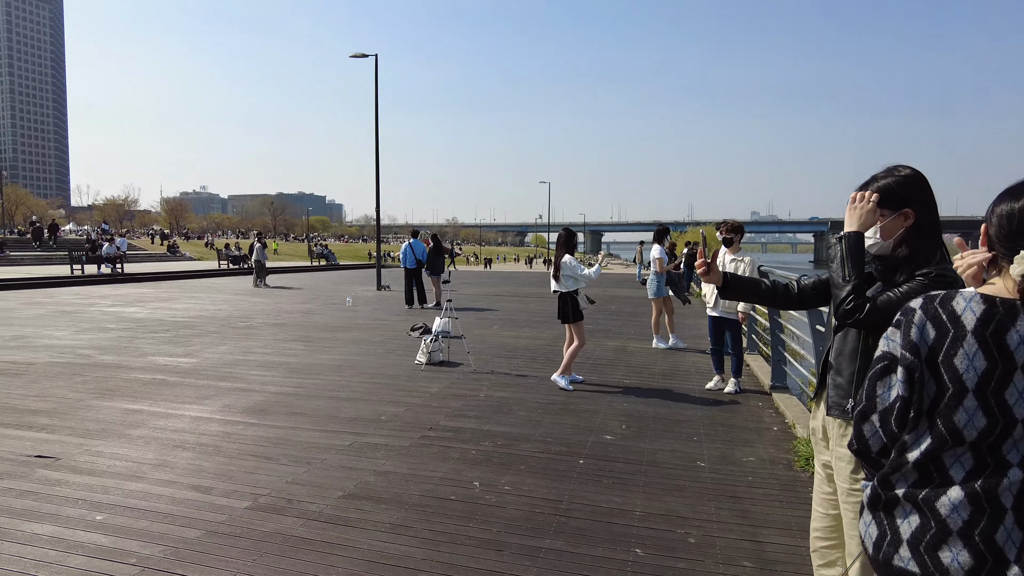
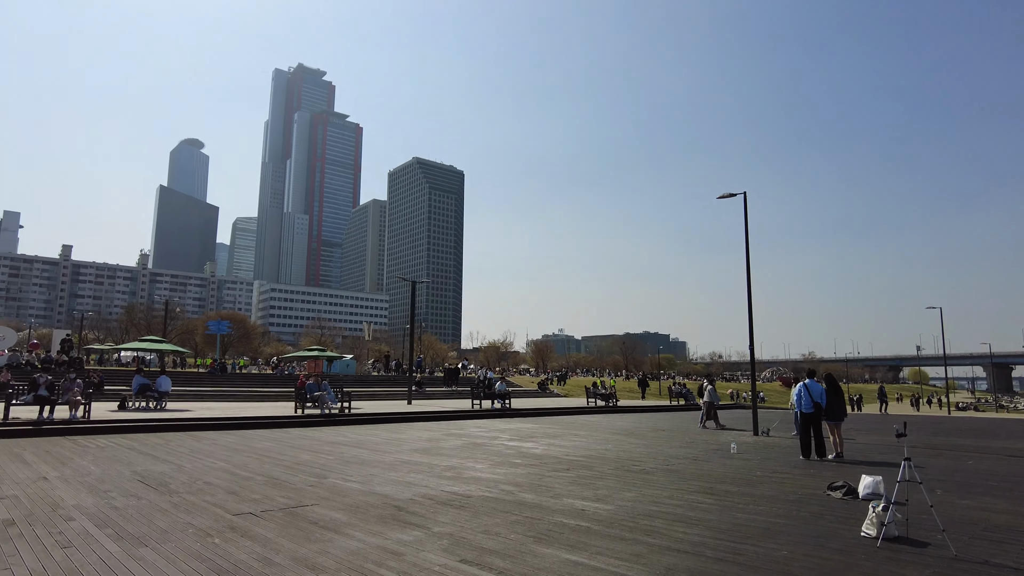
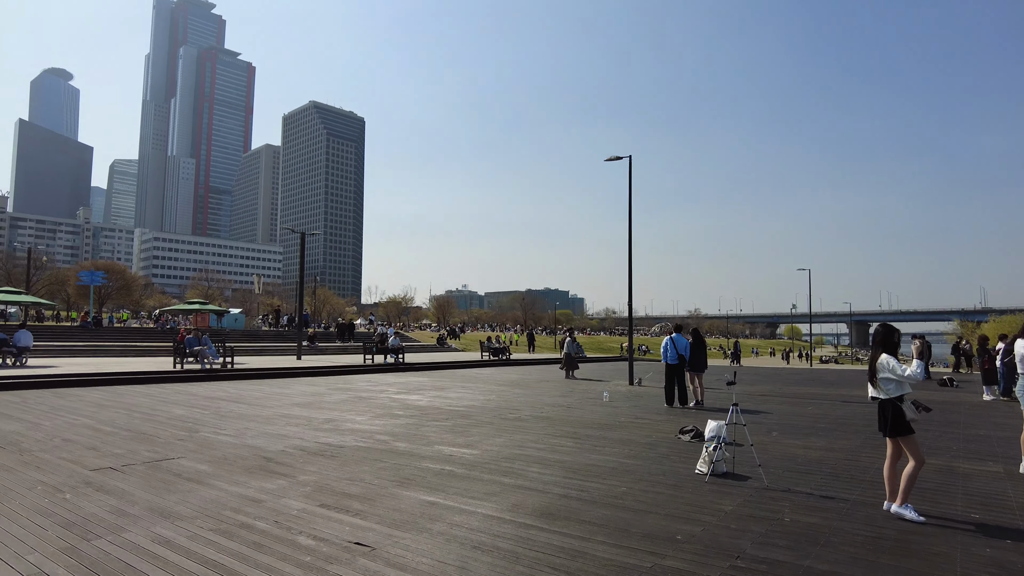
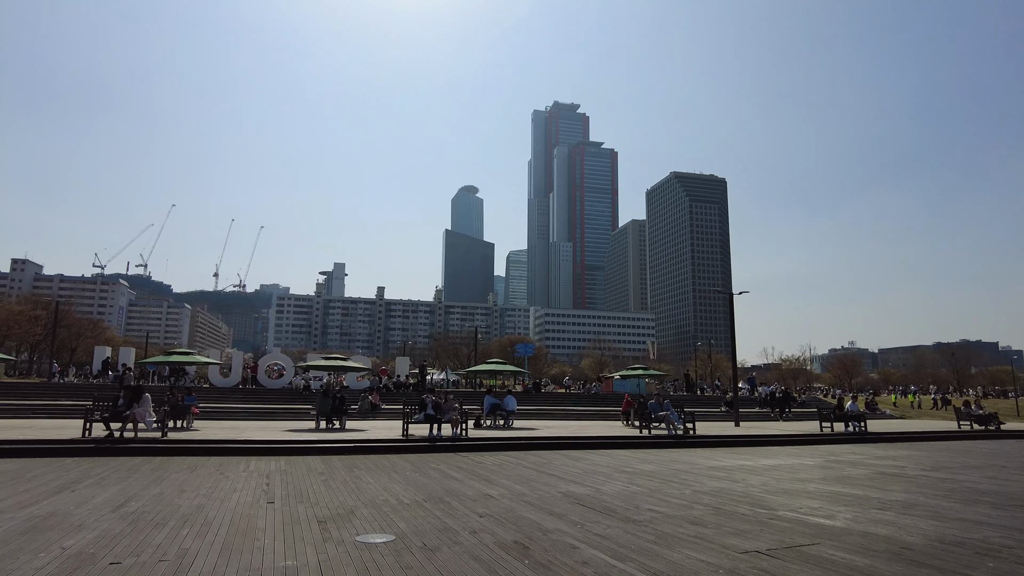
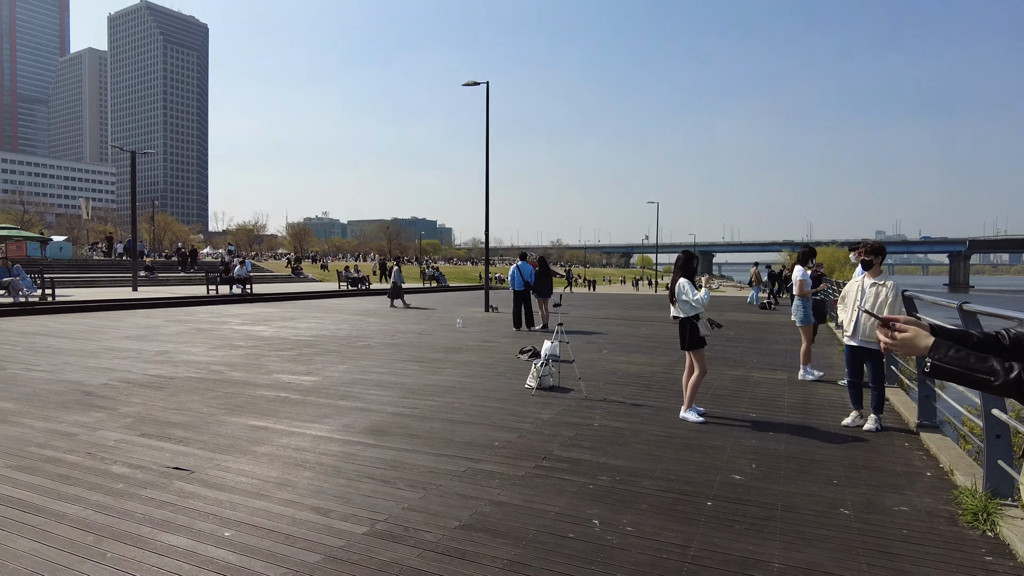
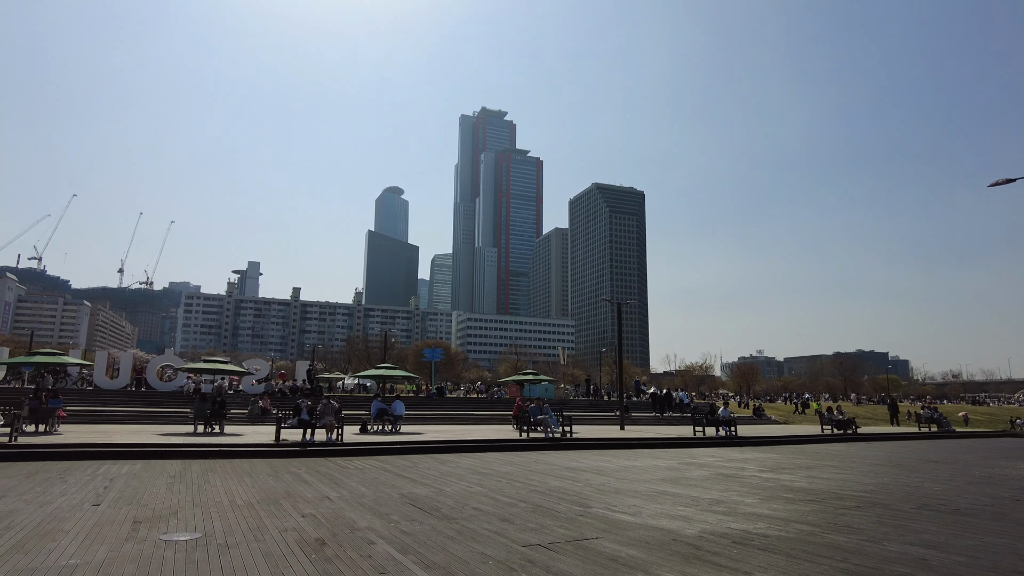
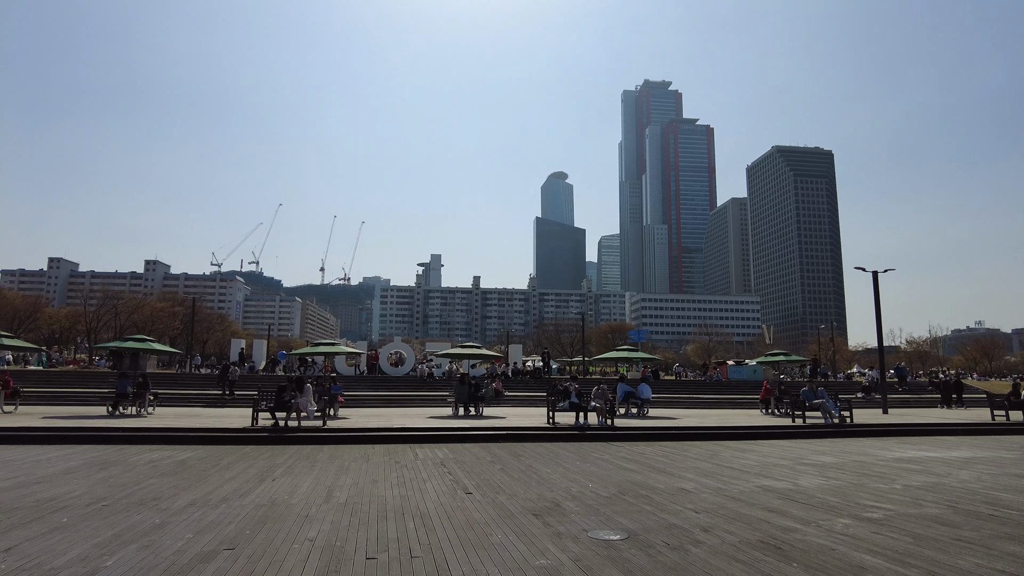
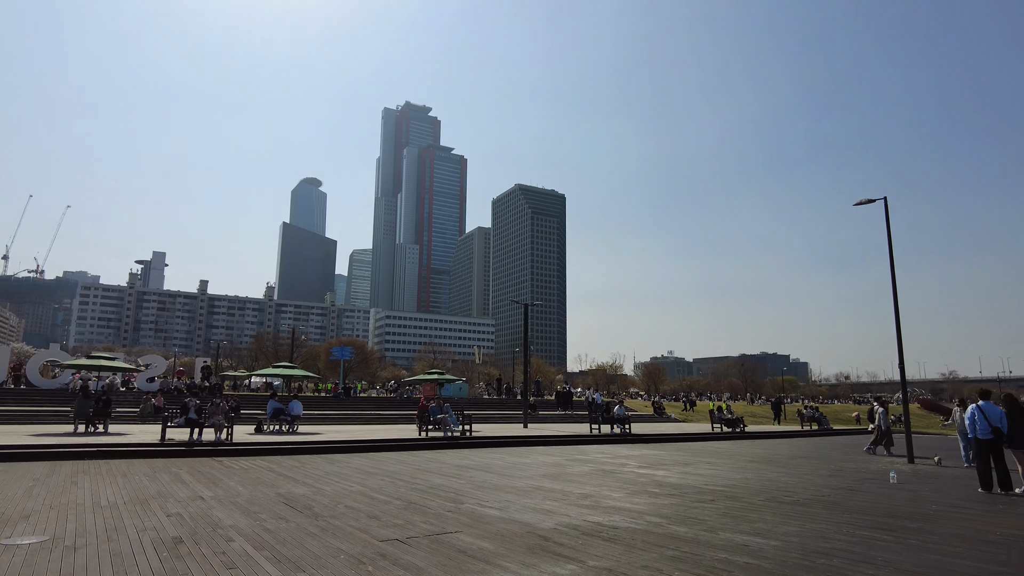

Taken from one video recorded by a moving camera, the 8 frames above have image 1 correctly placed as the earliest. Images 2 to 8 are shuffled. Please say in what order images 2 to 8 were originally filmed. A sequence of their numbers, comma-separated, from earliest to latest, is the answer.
5, 3, 2, 8, 6, 4, 7
